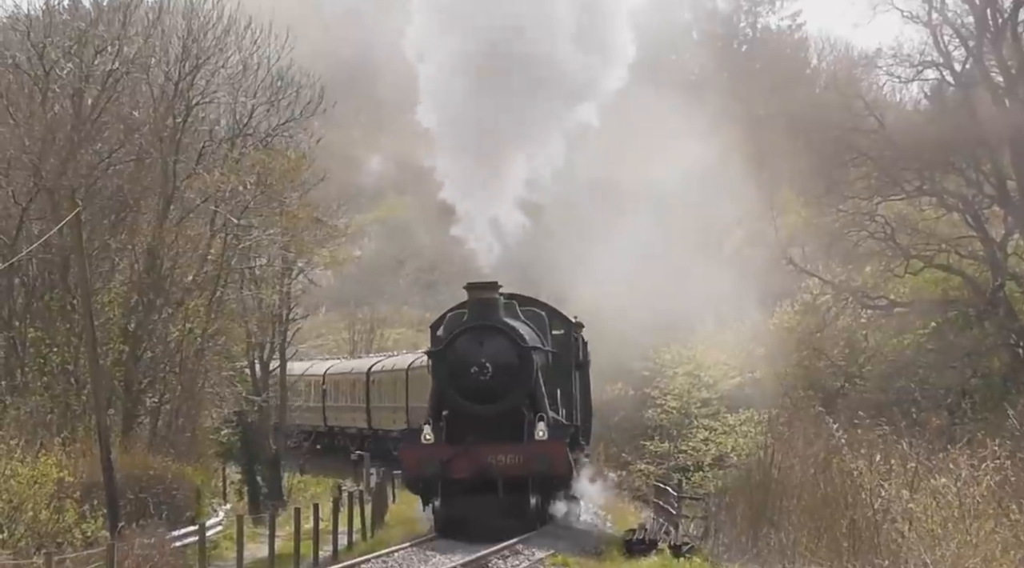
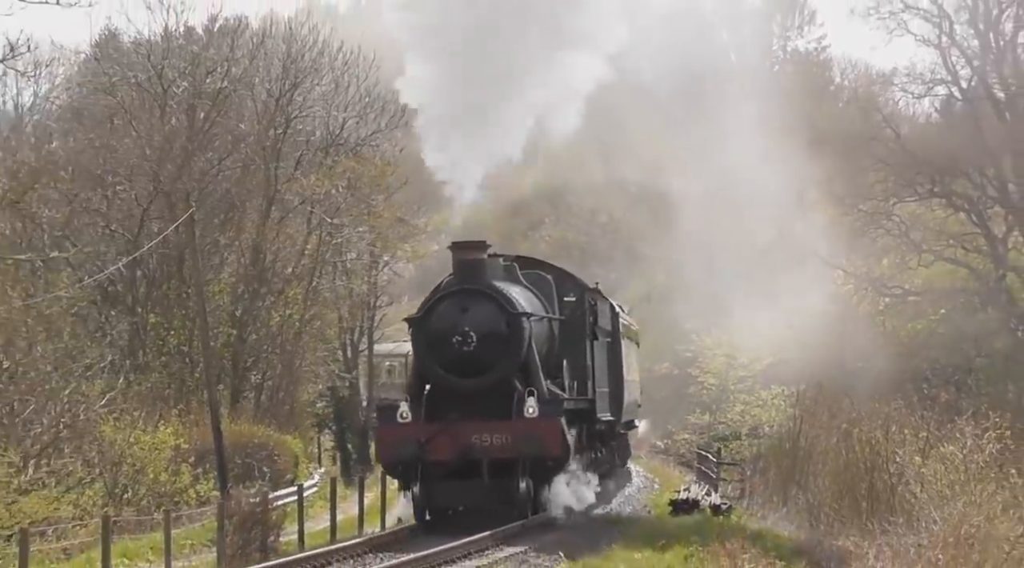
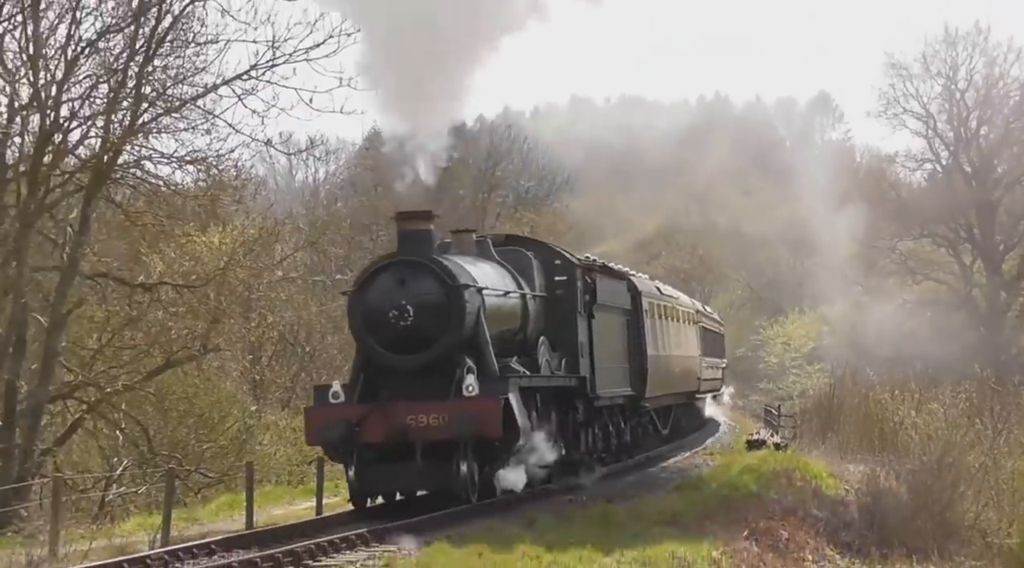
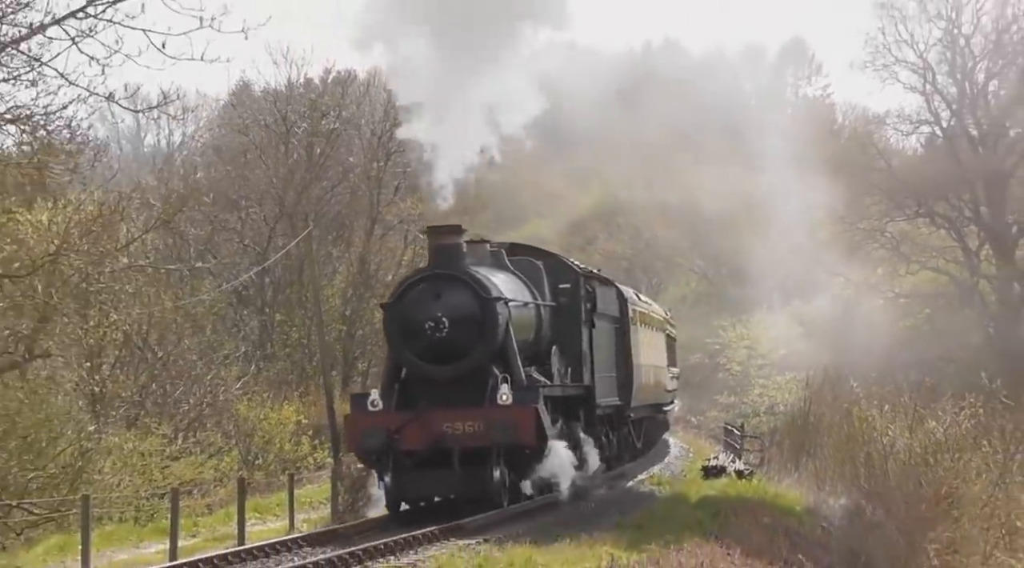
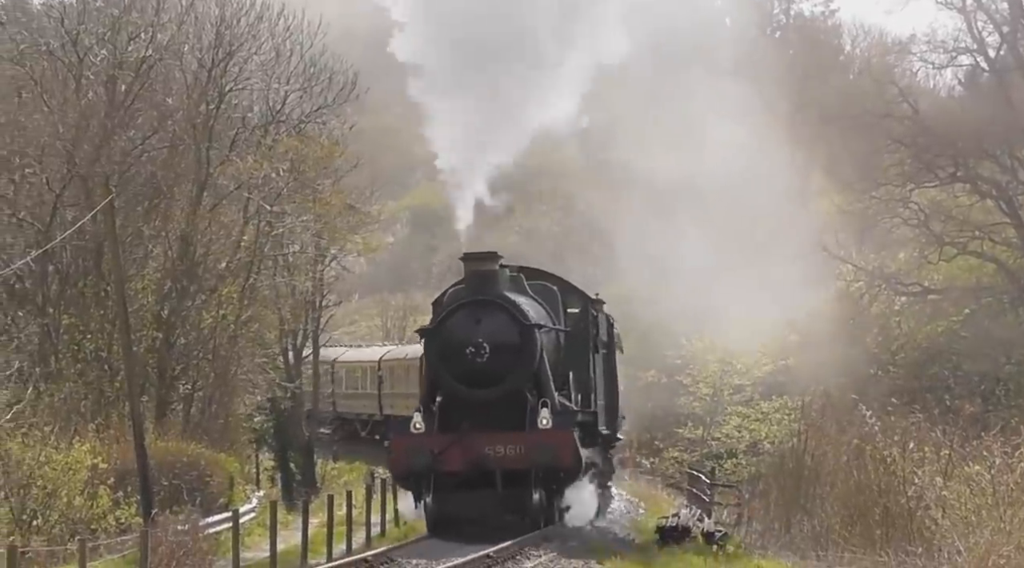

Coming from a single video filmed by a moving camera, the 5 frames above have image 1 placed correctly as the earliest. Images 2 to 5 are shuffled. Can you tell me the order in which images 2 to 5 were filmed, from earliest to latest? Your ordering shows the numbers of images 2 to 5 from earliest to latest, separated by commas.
5, 2, 4, 3
